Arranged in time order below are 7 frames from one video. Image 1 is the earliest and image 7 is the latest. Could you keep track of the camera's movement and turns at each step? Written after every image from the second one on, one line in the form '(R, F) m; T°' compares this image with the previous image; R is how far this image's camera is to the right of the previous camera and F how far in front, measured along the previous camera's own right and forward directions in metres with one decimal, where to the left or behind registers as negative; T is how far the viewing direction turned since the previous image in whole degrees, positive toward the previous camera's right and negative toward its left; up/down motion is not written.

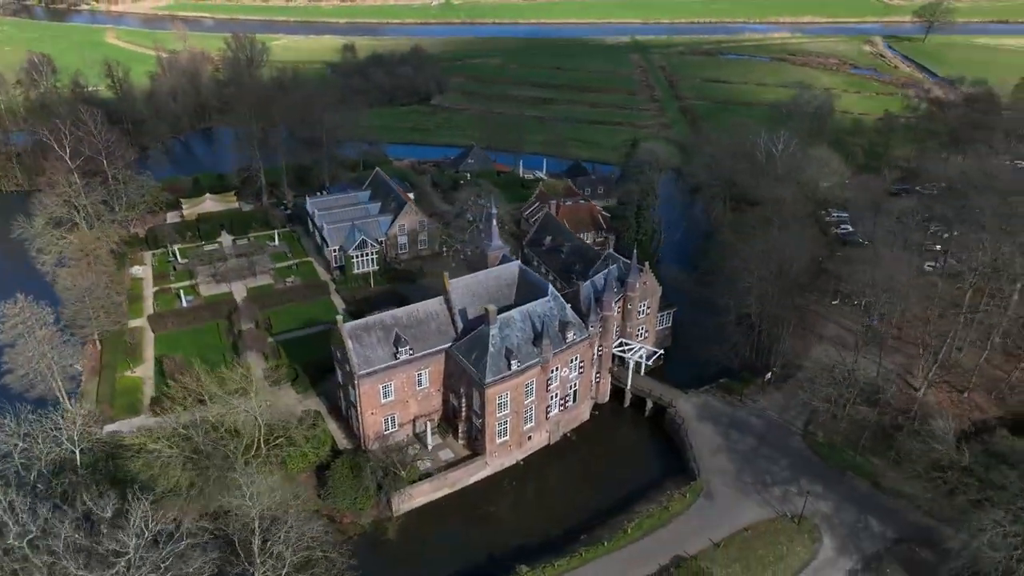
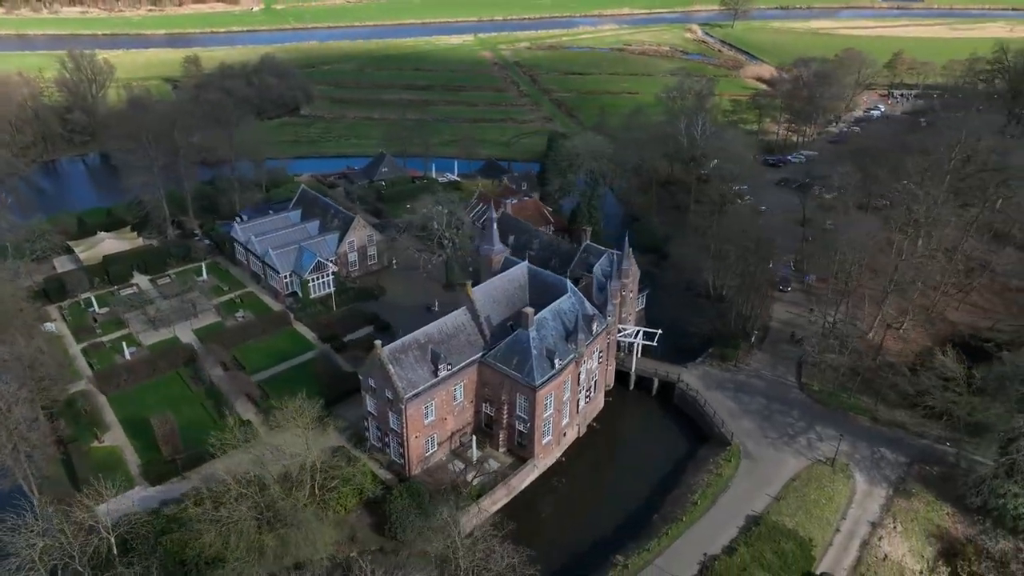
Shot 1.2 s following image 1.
(-13.6, +1.7) m; +14°
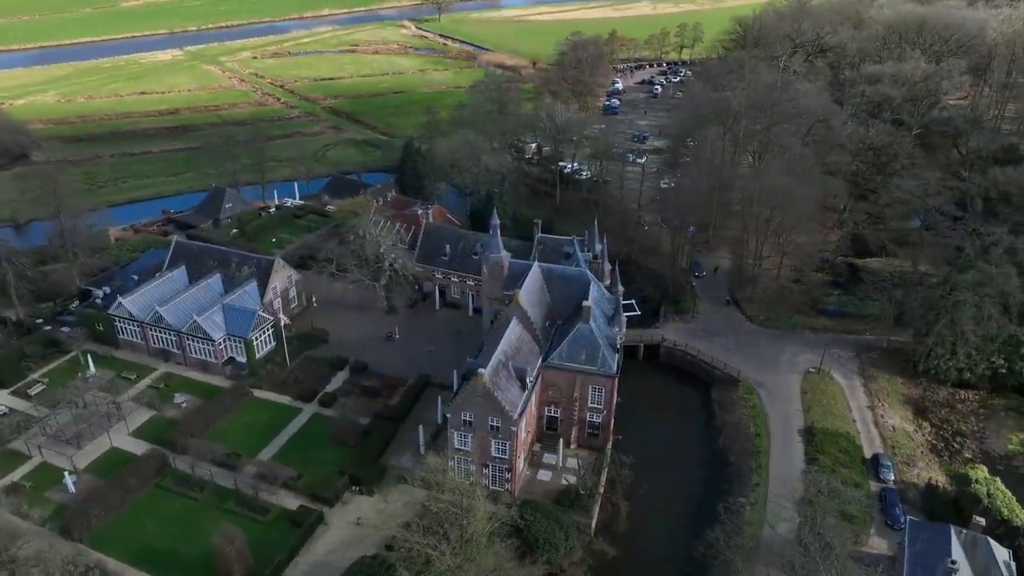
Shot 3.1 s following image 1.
(-23.1, +5.1) m; +24°
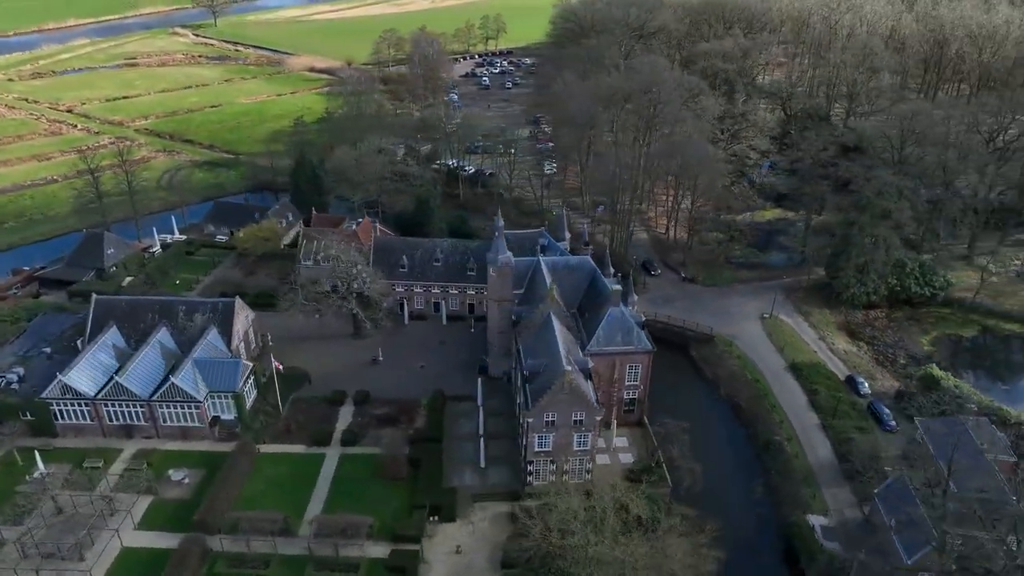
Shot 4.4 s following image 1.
(-17.1, +2.6) m; +17°
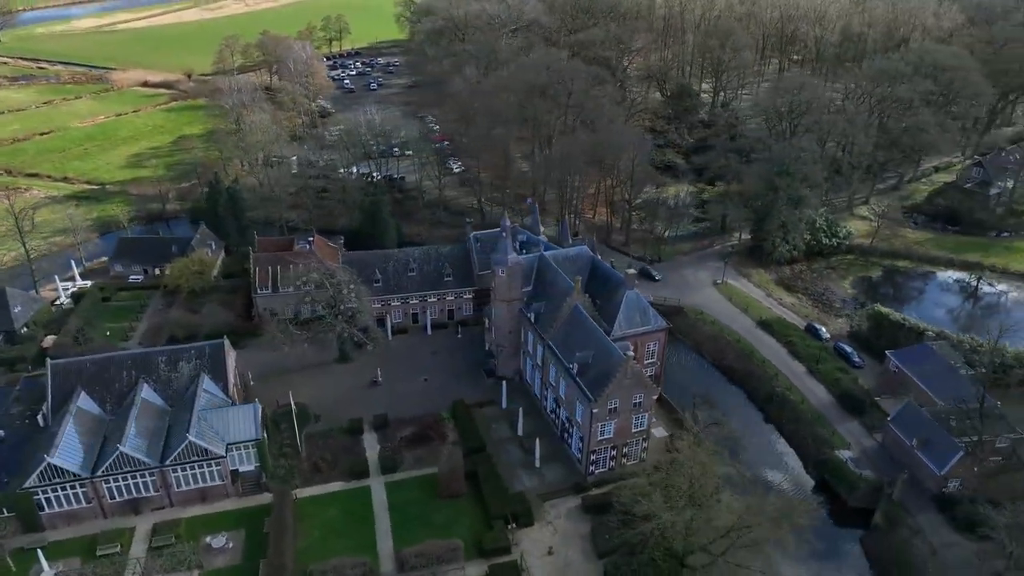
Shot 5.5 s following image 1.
(-13.7, +1.7) m; +14°
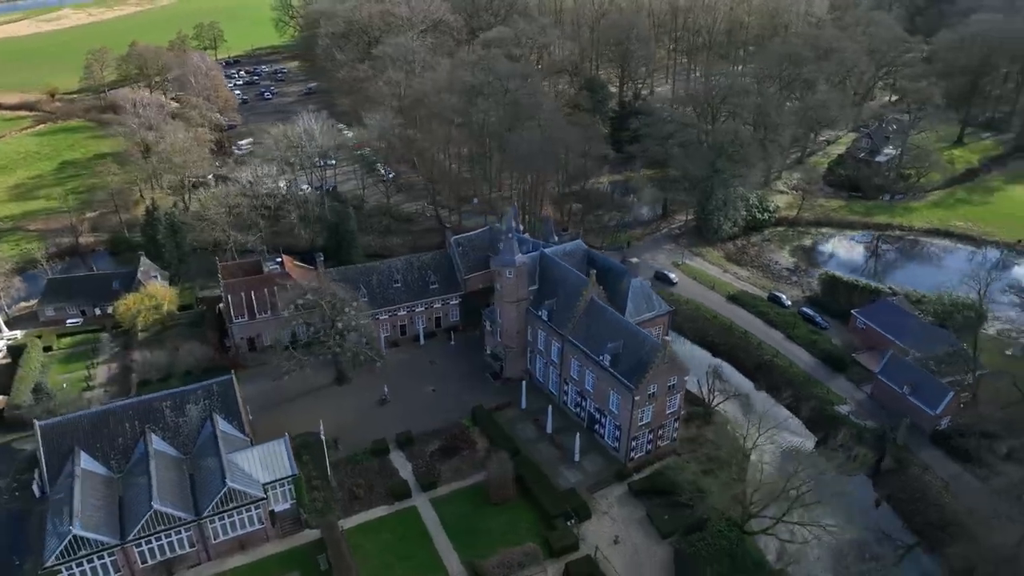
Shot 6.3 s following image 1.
(-10.3, +0.9) m; +10°
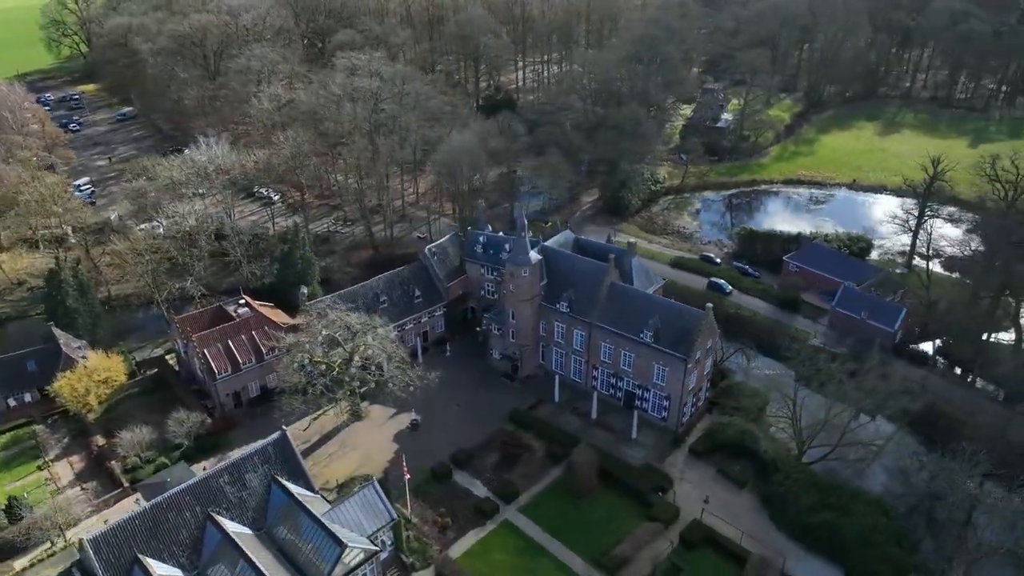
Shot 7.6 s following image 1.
(-16.9, +2.5) m; +17°
